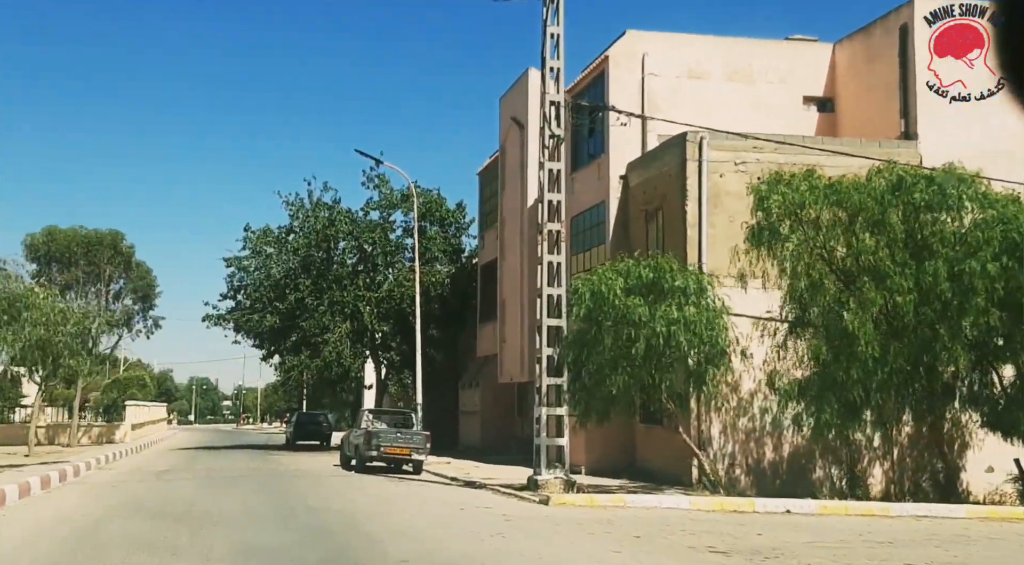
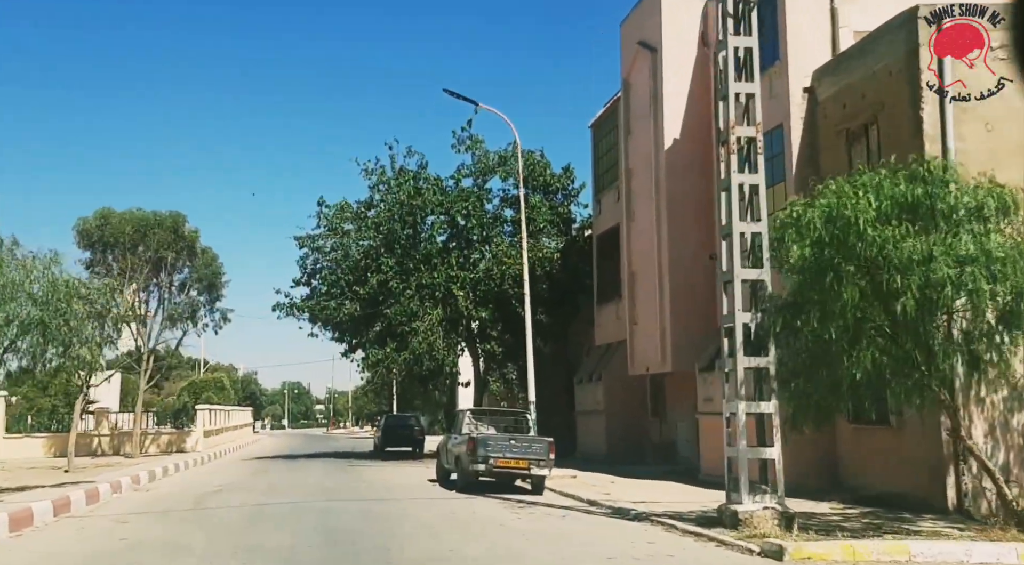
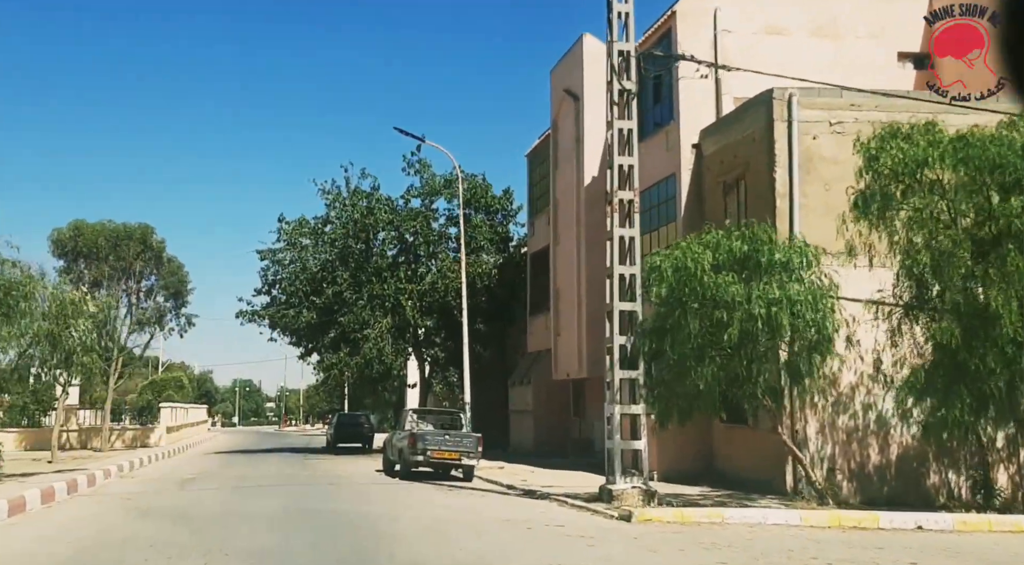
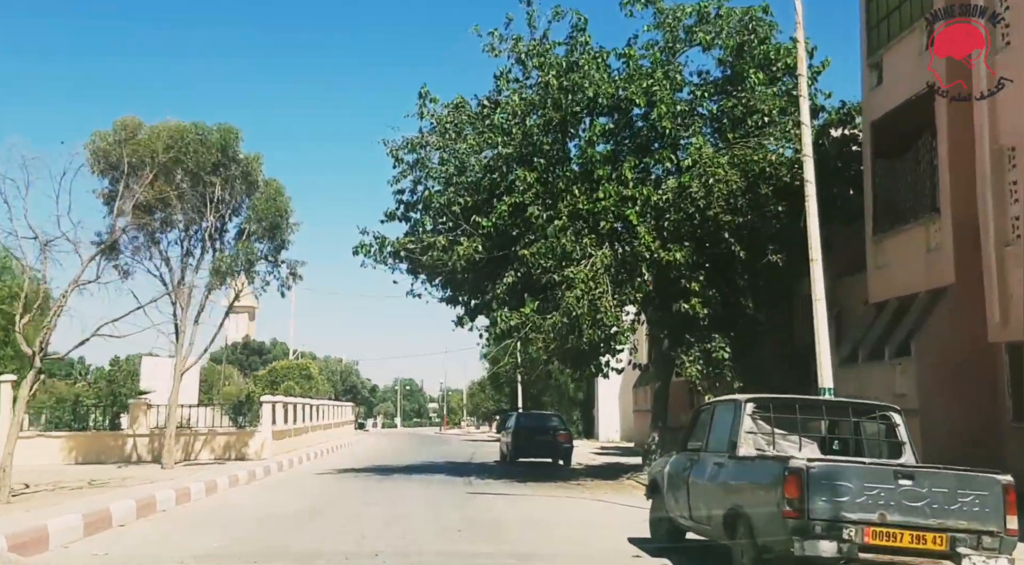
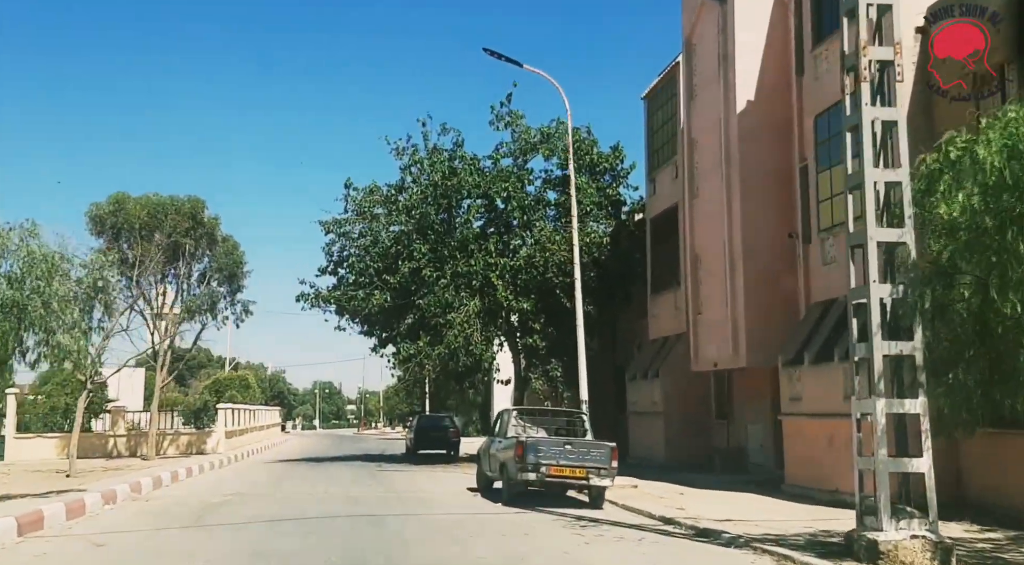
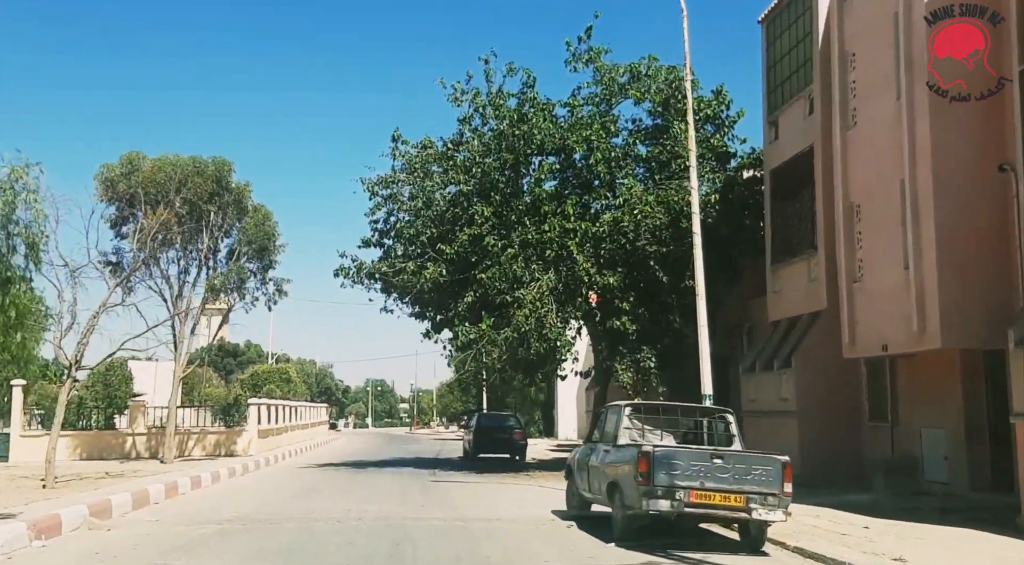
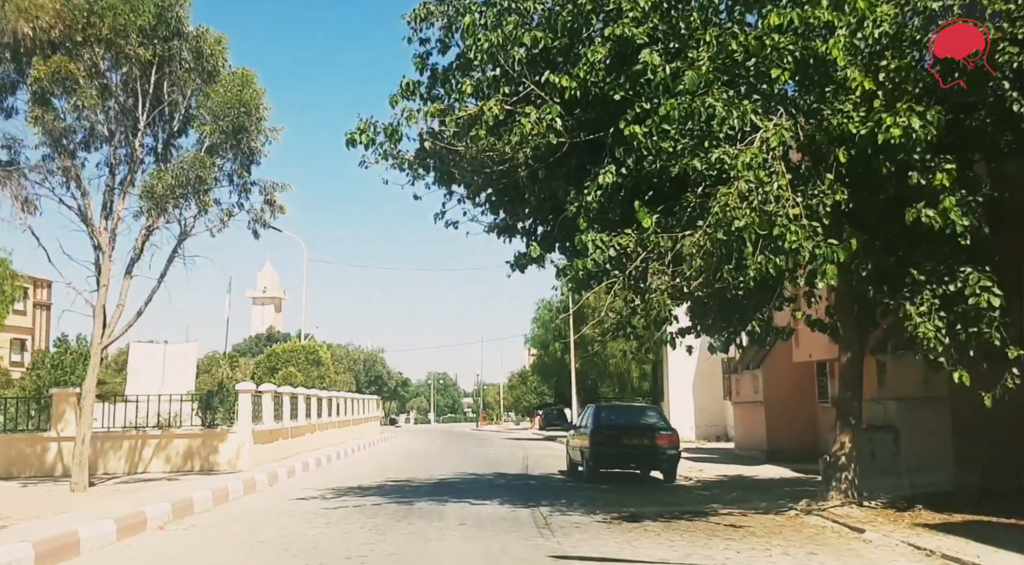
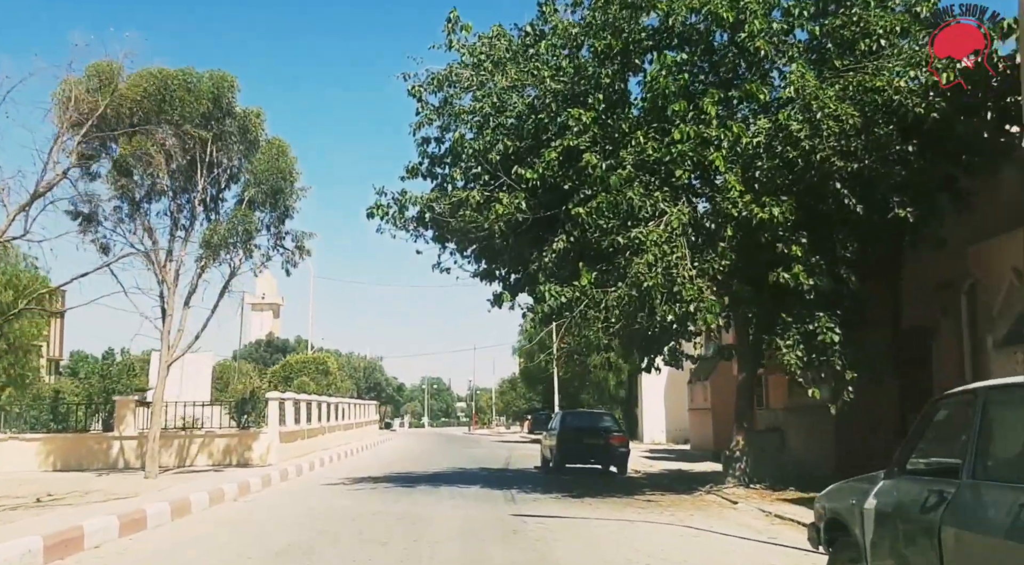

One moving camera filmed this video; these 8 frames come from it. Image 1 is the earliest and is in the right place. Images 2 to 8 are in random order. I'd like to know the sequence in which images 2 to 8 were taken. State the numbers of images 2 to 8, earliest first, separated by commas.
3, 2, 5, 6, 4, 8, 7
